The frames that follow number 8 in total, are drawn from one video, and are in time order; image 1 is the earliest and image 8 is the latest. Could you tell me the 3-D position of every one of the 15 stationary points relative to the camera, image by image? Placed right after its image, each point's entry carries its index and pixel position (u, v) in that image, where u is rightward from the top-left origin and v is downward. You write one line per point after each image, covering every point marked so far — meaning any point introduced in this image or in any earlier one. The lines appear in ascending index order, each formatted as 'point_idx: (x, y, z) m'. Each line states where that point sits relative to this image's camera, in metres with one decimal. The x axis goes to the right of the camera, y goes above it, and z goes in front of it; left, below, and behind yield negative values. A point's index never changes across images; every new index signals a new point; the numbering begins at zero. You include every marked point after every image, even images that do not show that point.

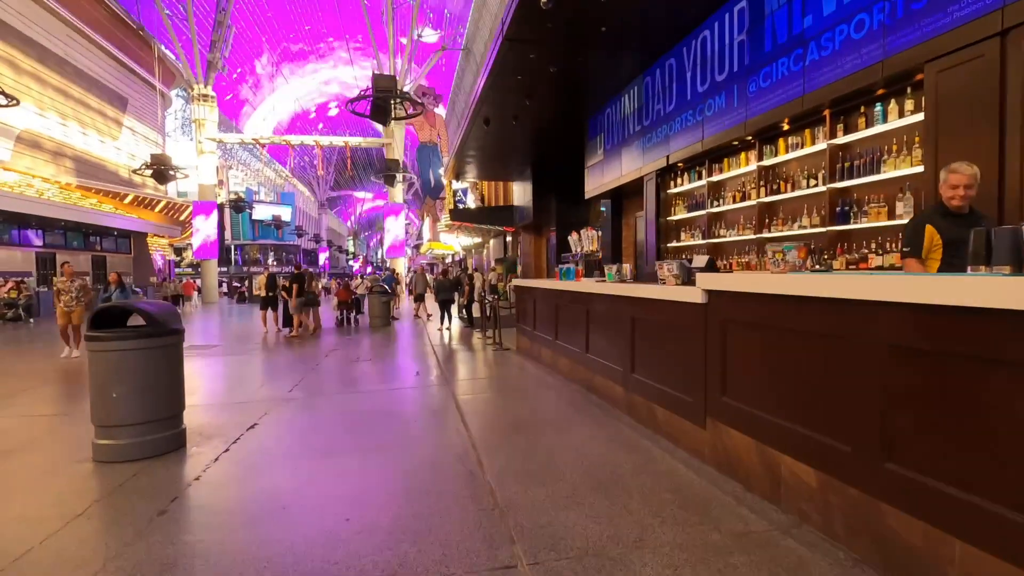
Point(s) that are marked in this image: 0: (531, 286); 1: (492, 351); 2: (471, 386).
0: (+0.2, 0.0, +8.2) m
1: (-0.3, -1.0, +9.2) m
2: (-0.4, -1.0, +6.0) m
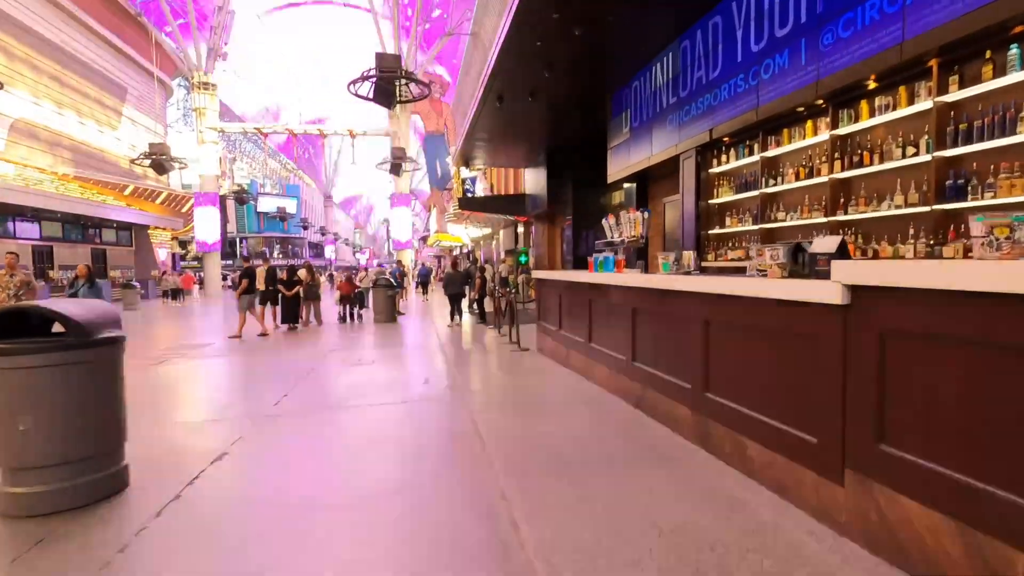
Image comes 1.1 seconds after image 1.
0: (+0.5, +0.1, +7.2) m
1: (0.0, -0.9, +8.2) m
2: (-0.2, -1.0, +5.0) m
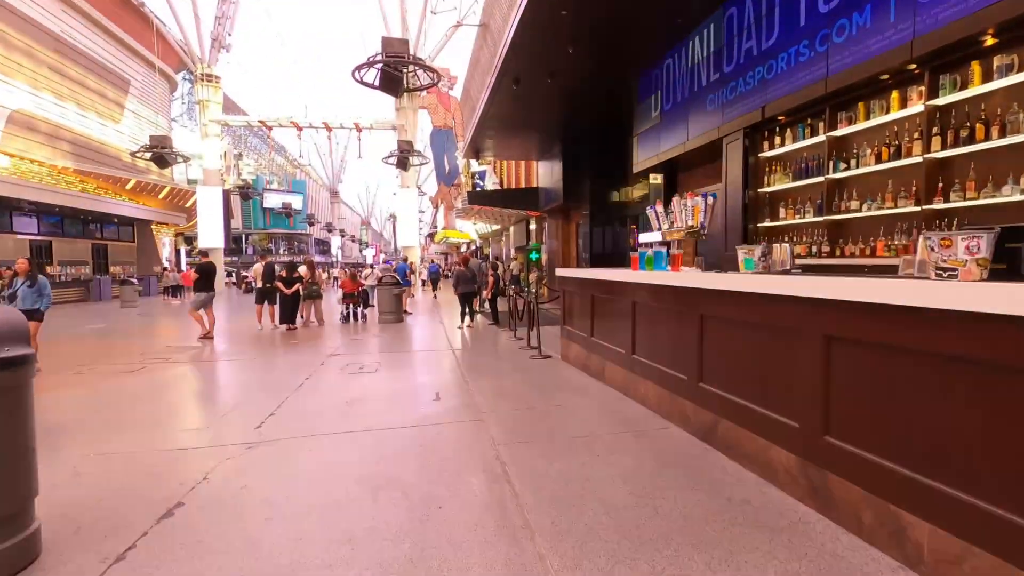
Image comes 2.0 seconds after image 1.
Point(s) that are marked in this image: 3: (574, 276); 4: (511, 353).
0: (+0.8, +0.1, +6.4) m
1: (+0.2, -0.9, +7.4) m
2: (0.0, -1.0, +4.2) m
3: (+0.7, +0.1, +6.7) m
4: (0.0, -0.9, +7.9) m
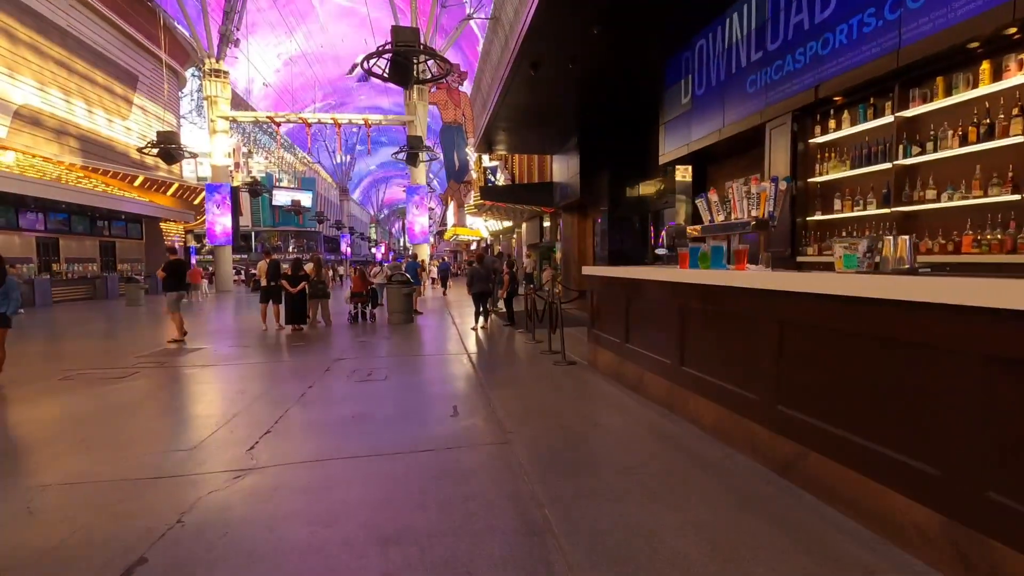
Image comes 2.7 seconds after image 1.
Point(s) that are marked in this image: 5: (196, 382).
0: (+1.0, +0.1, +5.7) m
1: (+0.5, -0.9, +6.8) m
2: (+0.2, -1.0, +3.6) m
3: (+1.0, +0.1, +6.1) m
4: (+0.2, -0.9, +7.3) m
5: (-3.7, -1.1, +6.6) m
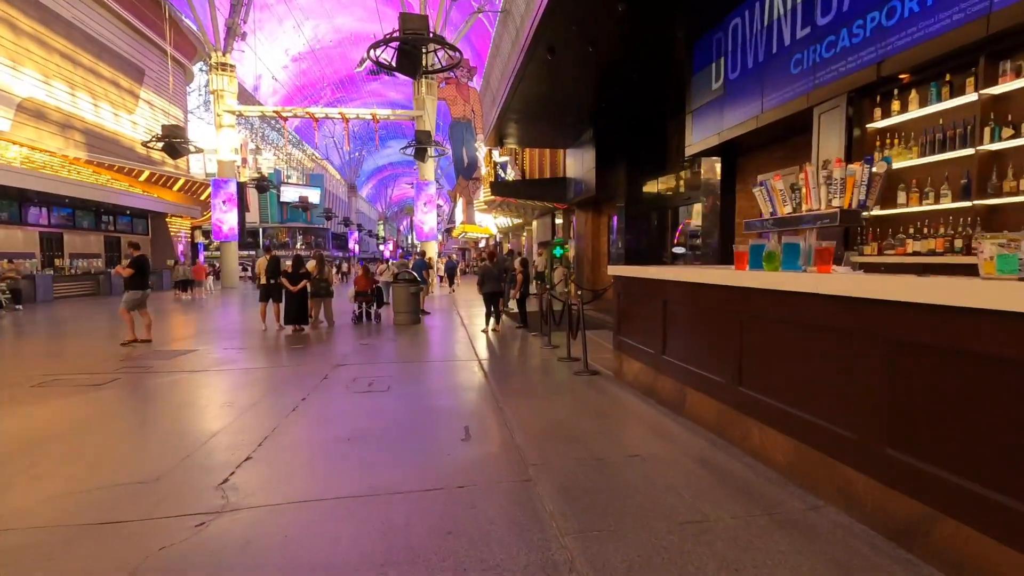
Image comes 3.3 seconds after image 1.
0: (+1.2, +0.1, +5.1) m
1: (+0.6, -0.9, +6.1) m
2: (+0.4, -1.0, +2.9) m
3: (+1.1, +0.1, +5.4) m
4: (+0.4, -0.9, +6.7) m
5: (-3.5, -1.1, +6.0) m
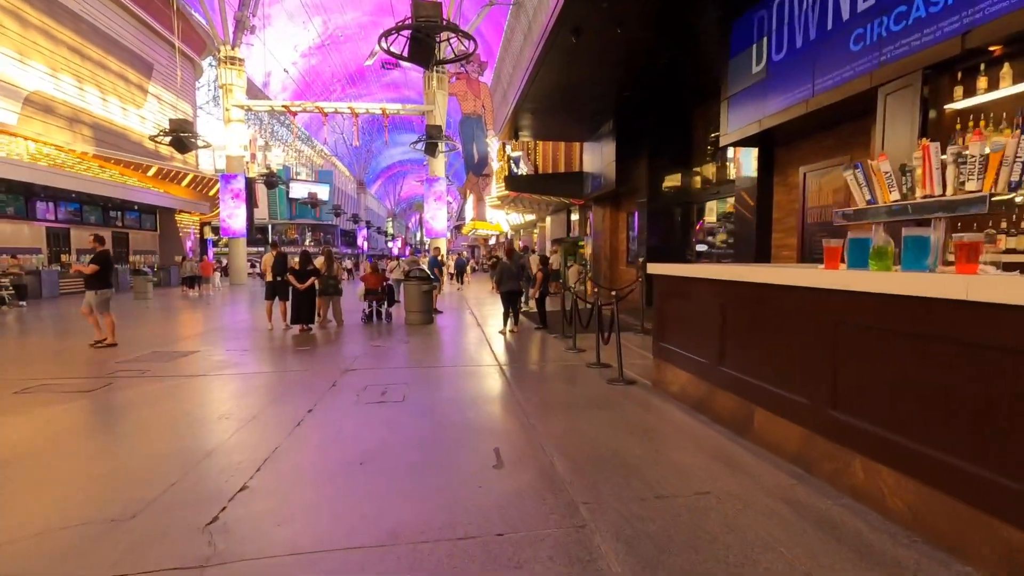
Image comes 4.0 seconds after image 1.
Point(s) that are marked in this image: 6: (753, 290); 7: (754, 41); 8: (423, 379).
0: (+1.4, +0.1, +4.5) m
1: (+0.9, -0.9, +5.6) m
2: (+0.6, -1.0, +2.4) m
3: (+1.4, +0.1, +4.8) m
4: (+0.7, -0.9, +6.2) m
5: (-3.3, -1.1, +5.5) m
6: (+1.5, 0.0, +3.6) m
7: (+3.1, +3.2, +7.3) m
8: (-1.0, -1.0, +6.2) m
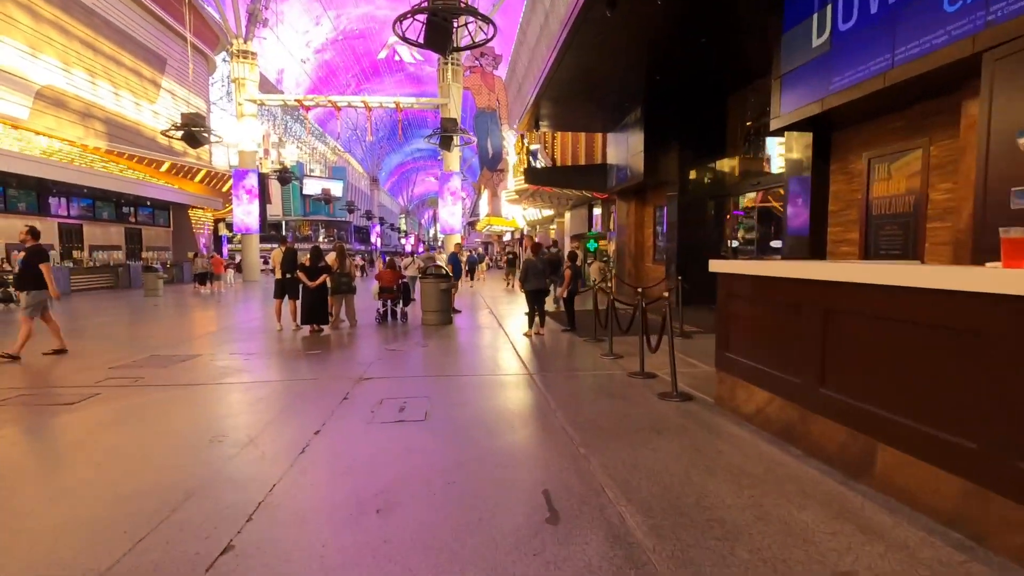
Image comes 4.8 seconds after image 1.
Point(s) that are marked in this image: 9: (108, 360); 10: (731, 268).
0: (+1.7, +0.1, +3.8) m
1: (+1.2, -1.0, +4.9) m
2: (+0.8, -1.1, +1.7) m
3: (+1.7, +0.1, +4.1) m
4: (+1.0, -0.9, +5.4) m
5: (-3.0, -1.1, +4.9) m
6: (+1.8, 0.0, +2.9) m
7: (+3.5, +3.2, +6.5) m
8: (-0.7, -1.0, +5.5) m
9: (-5.9, -1.1, +8.2) m
10: (+1.6, +0.1, +4.3) m
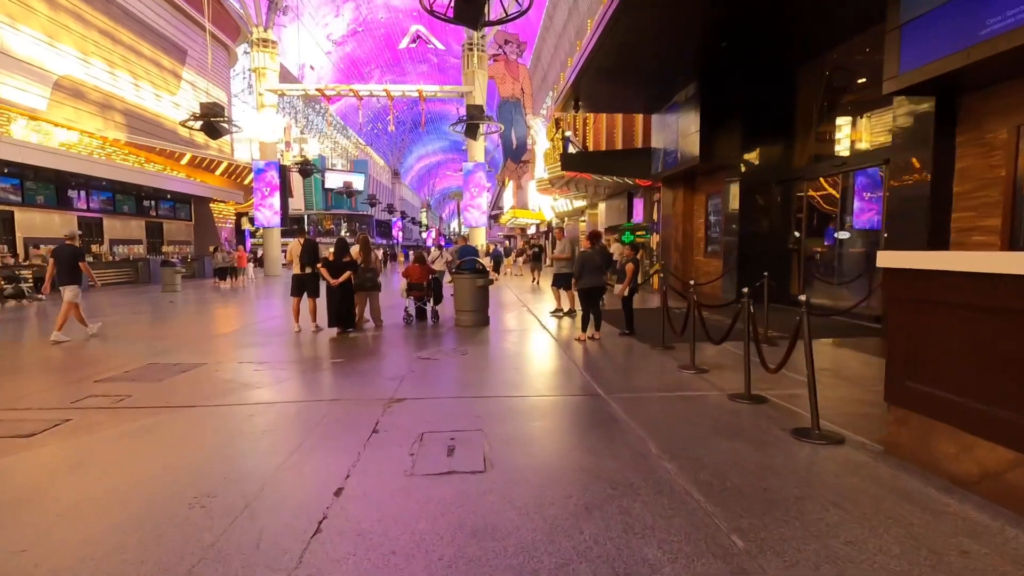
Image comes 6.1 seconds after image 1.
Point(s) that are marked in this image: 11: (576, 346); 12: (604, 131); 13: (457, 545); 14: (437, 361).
0: (+2.2, +0.1, +2.6) m
1: (+1.7, -1.0, +3.7) m
2: (+1.2, -1.1, +0.5) m
3: (+2.2, +0.1, +2.9) m
4: (+1.6, -0.9, +4.2) m
5: (-2.4, -1.1, +3.8) m
6: (+2.3, -0.1, +1.6) m
7: (+4.0, +3.2, +5.2) m
8: (-0.1, -1.0, +4.4) m
9: (-5.3, -1.0, +7.3) m
10: (+2.1, +0.1, +3.0) m
11: (+0.9, -0.7, +7.4) m
12: (+3.1, +5.4, +19.3) m
13: (-0.3, -1.1, +2.4) m
14: (-0.9, -0.9, +6.7) m
